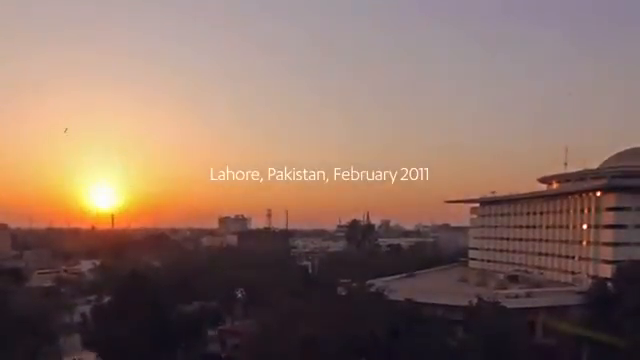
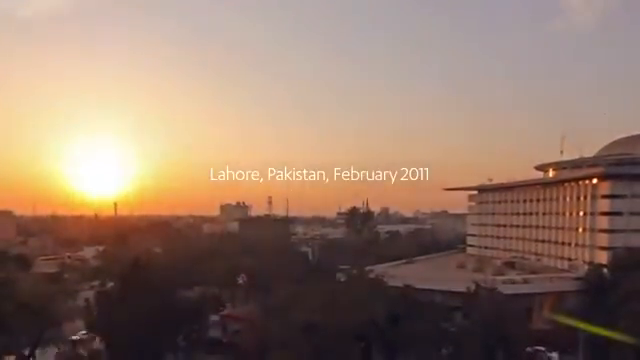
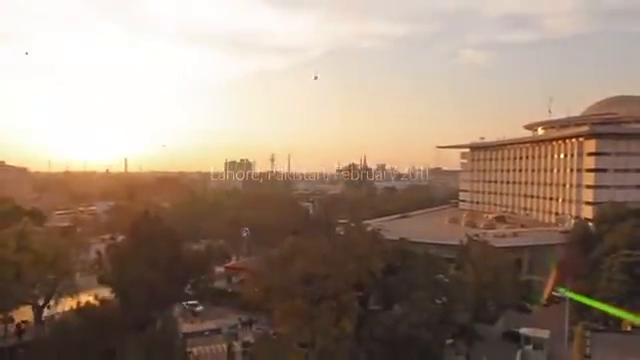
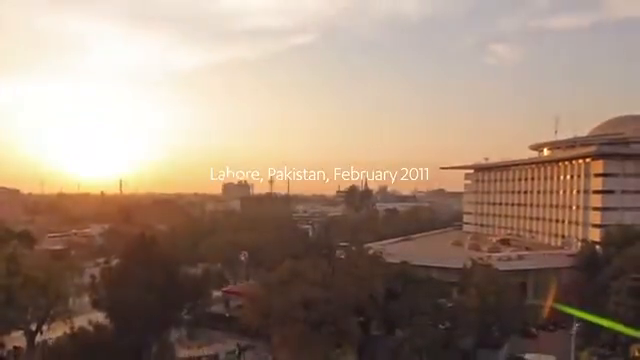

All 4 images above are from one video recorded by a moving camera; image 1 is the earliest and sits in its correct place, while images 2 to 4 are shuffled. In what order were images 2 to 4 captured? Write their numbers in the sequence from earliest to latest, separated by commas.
2, 4, 3
